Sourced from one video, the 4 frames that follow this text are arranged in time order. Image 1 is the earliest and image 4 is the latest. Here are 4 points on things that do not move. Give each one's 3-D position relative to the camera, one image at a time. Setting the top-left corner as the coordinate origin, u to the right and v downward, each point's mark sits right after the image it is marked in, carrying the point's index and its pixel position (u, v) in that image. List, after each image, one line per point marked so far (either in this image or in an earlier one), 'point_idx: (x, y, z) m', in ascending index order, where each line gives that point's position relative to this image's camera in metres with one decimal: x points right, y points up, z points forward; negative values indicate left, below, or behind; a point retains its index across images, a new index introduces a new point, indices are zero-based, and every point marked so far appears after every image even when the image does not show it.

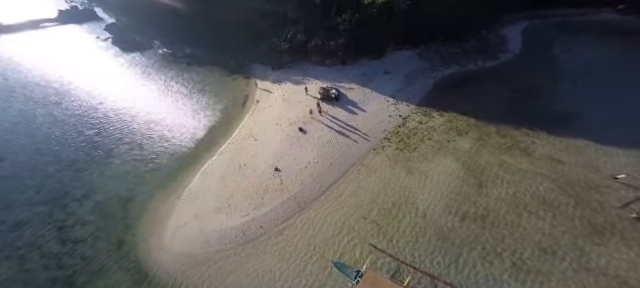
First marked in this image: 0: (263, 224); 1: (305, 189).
0: (-4.2, -5.6, +17.4) m
1: (-1.4, -3.6, +20.0) m
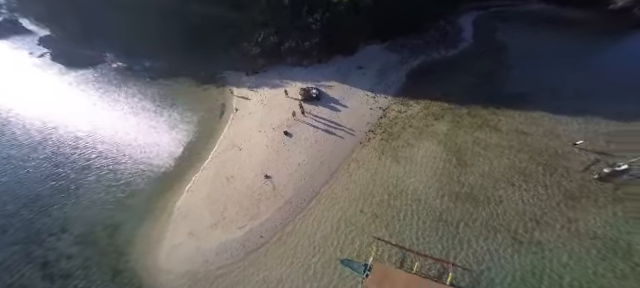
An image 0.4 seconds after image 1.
0: (-4.1, -6.1, +16.8) m
1: (-1.9, -3.8, +19.7) m
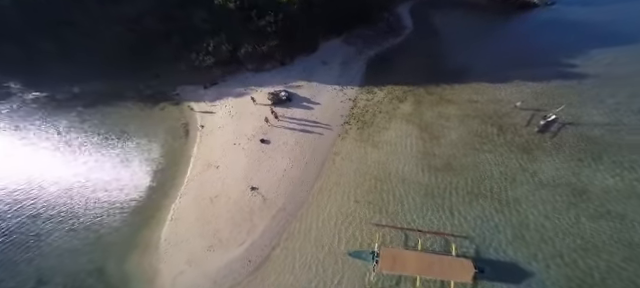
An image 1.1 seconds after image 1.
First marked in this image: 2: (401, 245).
0: (-3.7, -6.7, +15.9) m
1: (-2.5, -4.1, +19.1) m
2: (+5.3, -6.7, +16.1) m
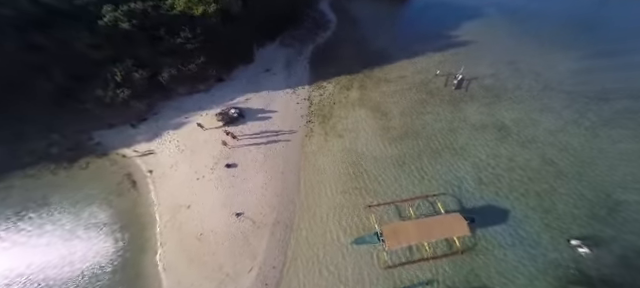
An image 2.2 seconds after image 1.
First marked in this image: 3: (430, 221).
0: (-2.7, -7.7, +14.9) m
1: (-3.1, -5.0, +18.3) m
2: (+5.7, -5.2, +17.3) m
3: (+7.3, -5.0, +15.8) m
